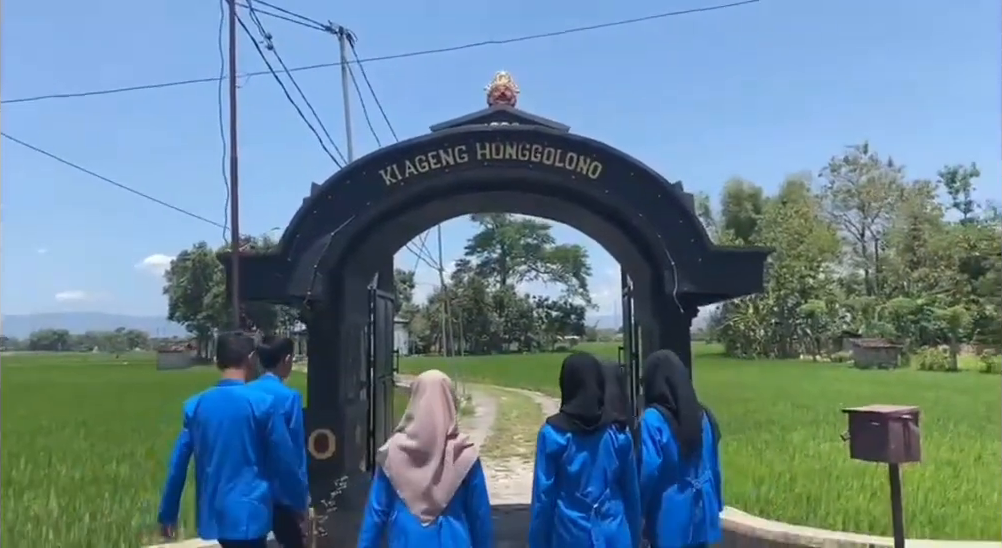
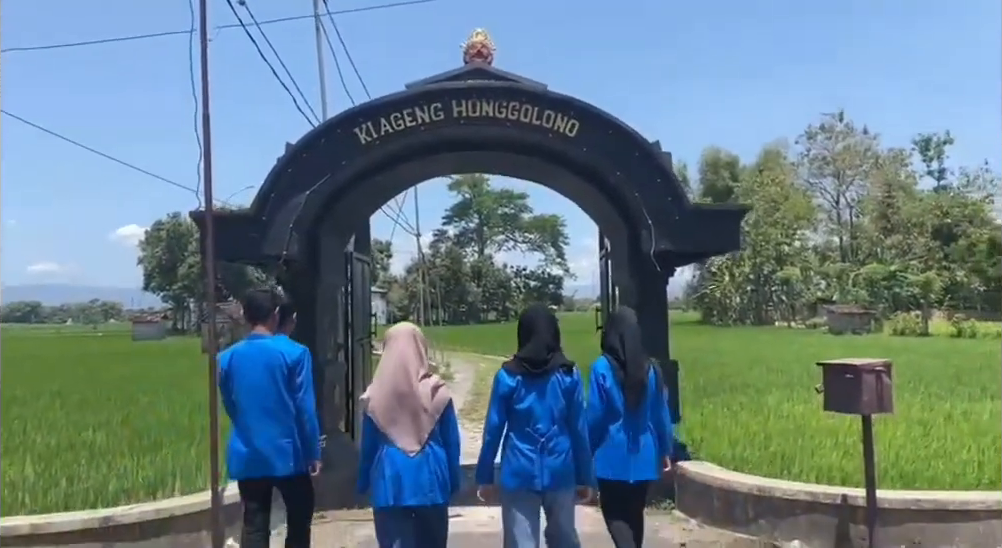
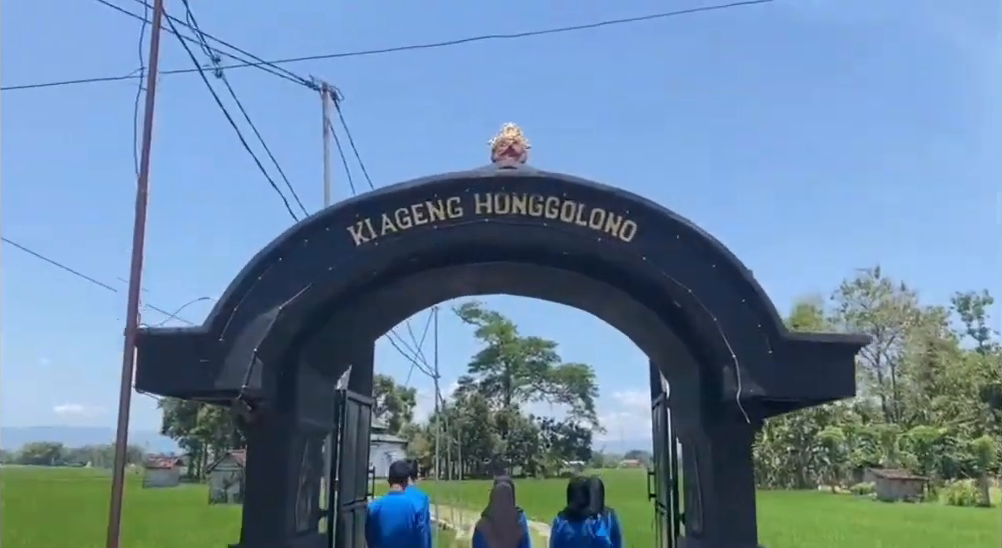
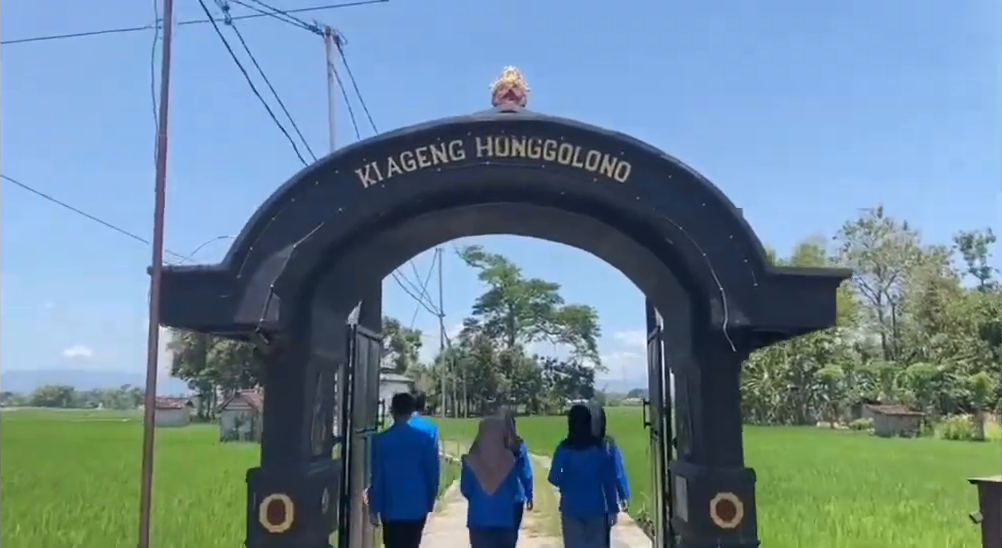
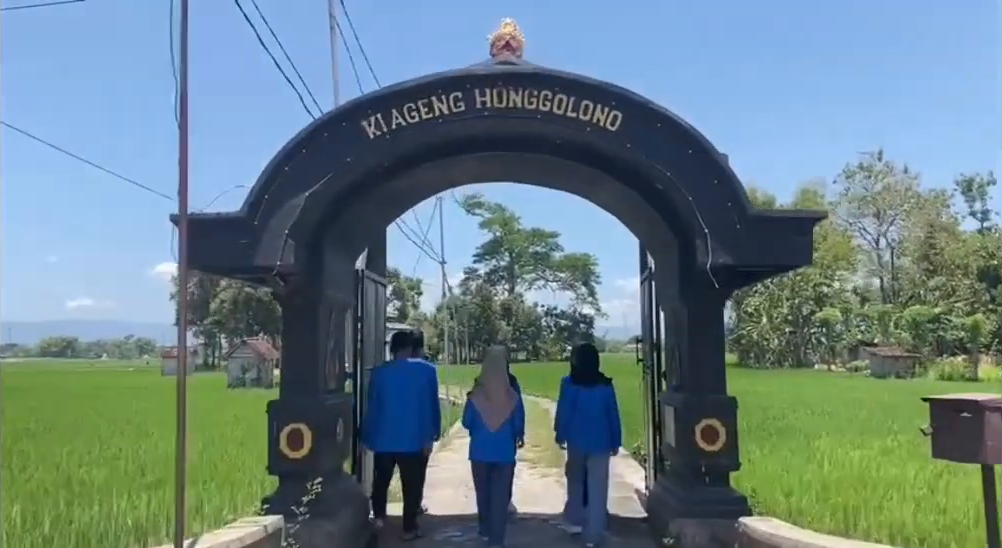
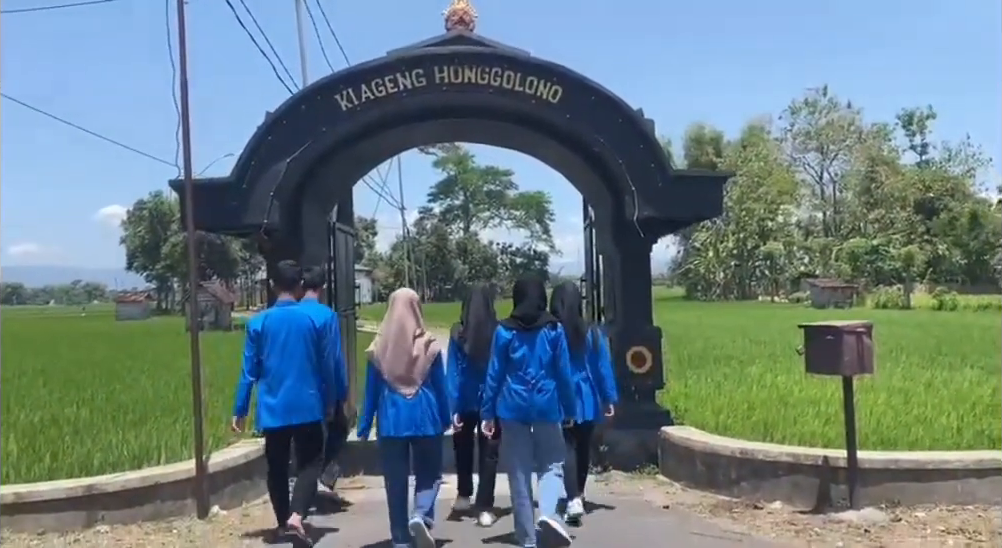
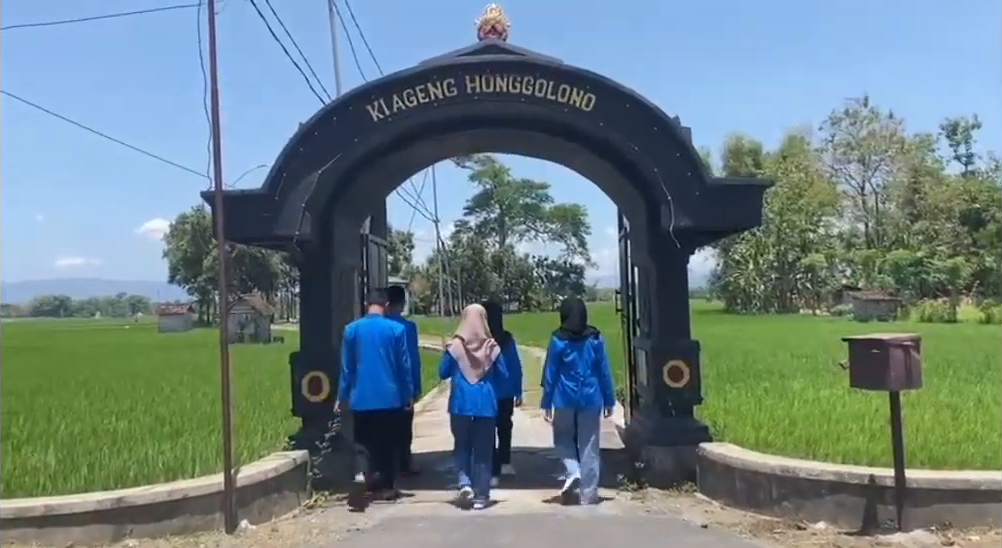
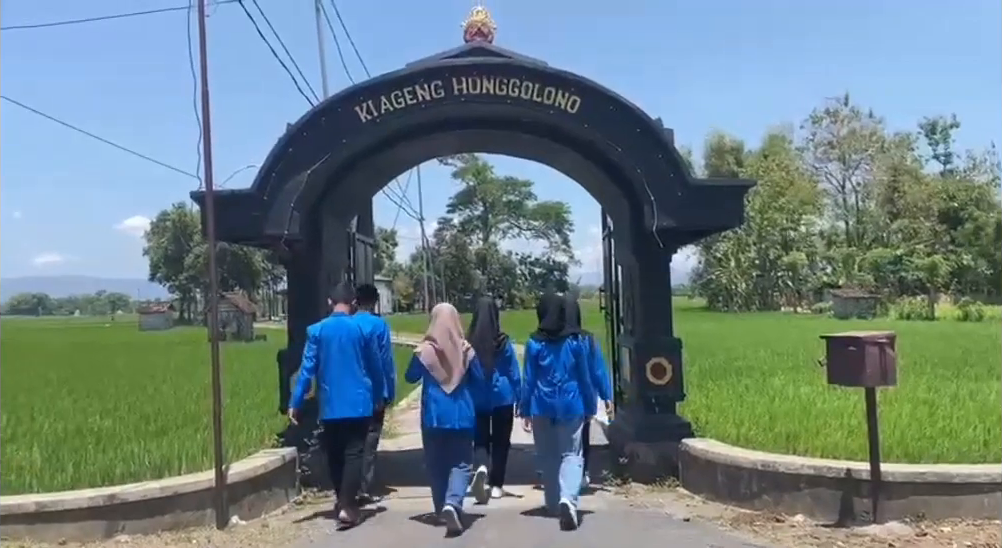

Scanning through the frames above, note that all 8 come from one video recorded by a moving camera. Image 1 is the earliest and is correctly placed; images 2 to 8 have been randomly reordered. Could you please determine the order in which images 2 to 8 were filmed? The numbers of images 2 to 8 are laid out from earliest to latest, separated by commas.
2, 6, 8, 7, 5, 4, 3
